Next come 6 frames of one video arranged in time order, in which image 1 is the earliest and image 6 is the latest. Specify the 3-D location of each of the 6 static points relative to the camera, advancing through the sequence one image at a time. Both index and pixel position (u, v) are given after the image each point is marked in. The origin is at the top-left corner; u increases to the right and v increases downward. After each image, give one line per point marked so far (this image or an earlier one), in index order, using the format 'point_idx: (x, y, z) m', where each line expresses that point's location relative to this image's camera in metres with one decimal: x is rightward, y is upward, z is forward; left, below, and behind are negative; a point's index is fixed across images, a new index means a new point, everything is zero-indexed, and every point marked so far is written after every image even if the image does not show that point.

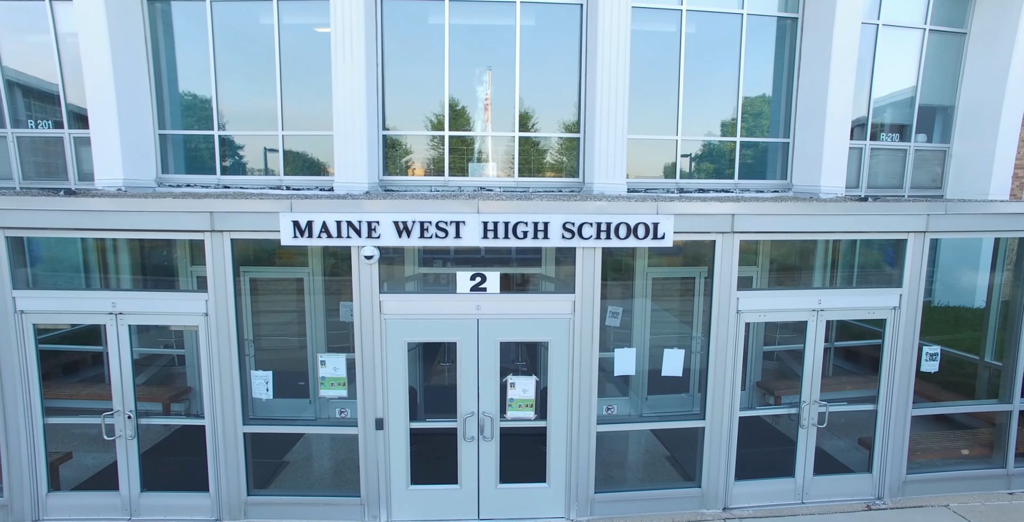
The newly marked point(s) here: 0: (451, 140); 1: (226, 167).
0: (-1.0, +2.0, +9.6) m
1: (-4.8, +1.6, +9.8) m
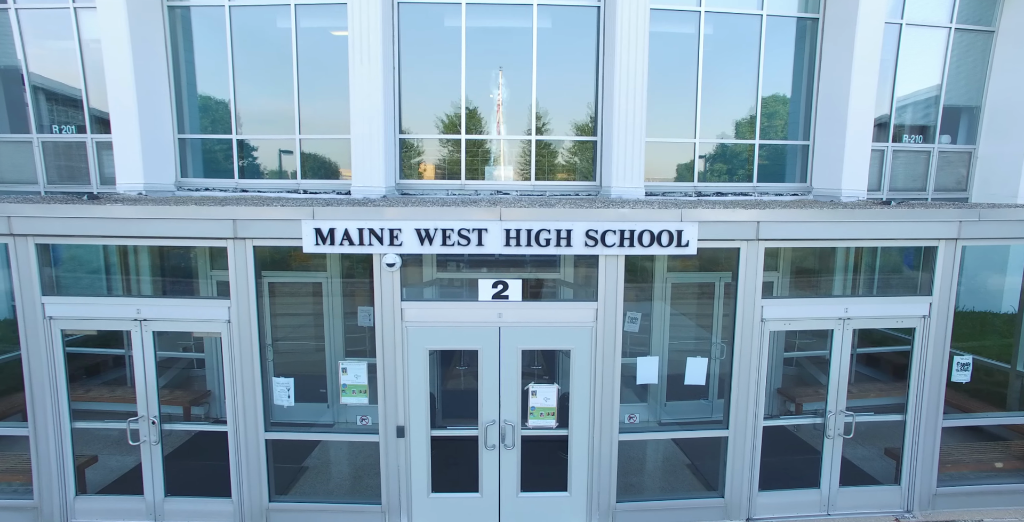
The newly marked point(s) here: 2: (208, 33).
0: (-0.8, +1.9, +9.6) m
1: (-4.5, +1.5, +9.8) m
2: (-5.0, +3.7, +9.6) m
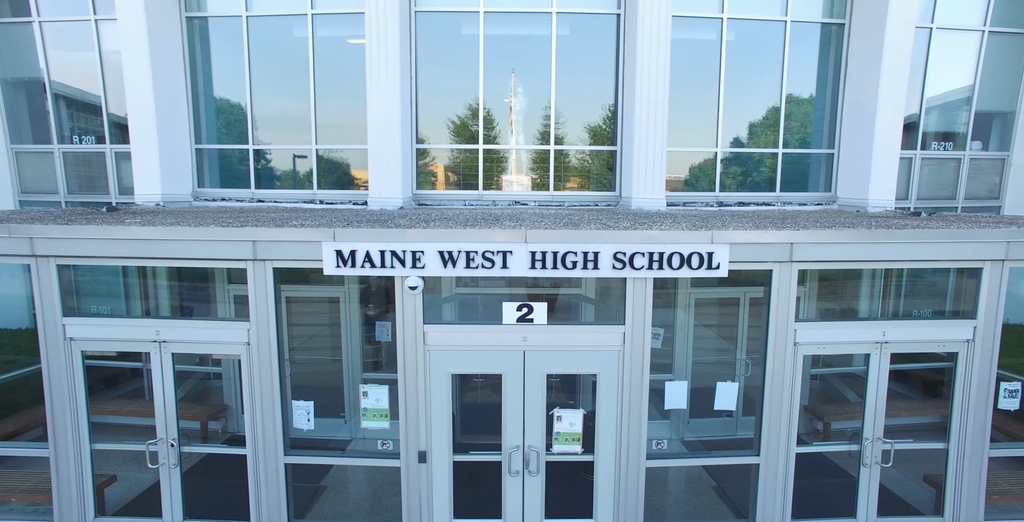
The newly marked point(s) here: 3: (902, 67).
0: (-0.5, +1.8, +9.5) m
1: (-4.2, +1.3, +9.8) m
2: (-4.7, +3.6, +9.6) m
3: (+5.8, +2.9, +8.7) m
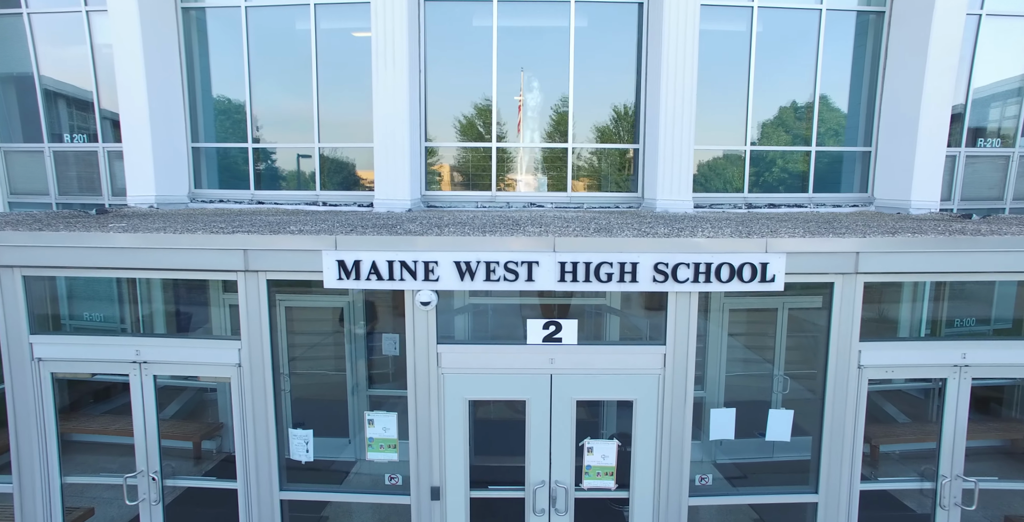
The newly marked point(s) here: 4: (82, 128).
0: (-0.2, +1.7, +8.9) m
1: (-4.0, +1.3, +9.2) m
2: (-4.5, +3.5, +9.0) m
3: (+6.0, +2.8, +8.0) m
4: (-7.0, +2.2, +9.5) m
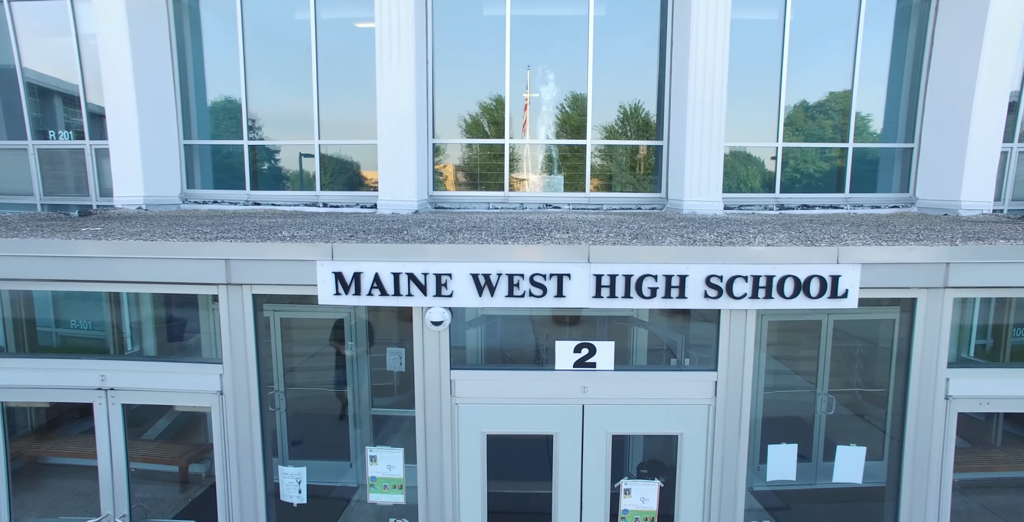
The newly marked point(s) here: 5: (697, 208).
0: (0.0, +1.6, +8.3) m
1: (-3.8, +1.2, +8.6) m
2: (-4.3, +3.4, +8.4) m
3: (+6.2, +2.7, +7.4) m
4: (-6.8, +2.1, +8.9) m
5: (+2.4, +0.7, +7.7) m
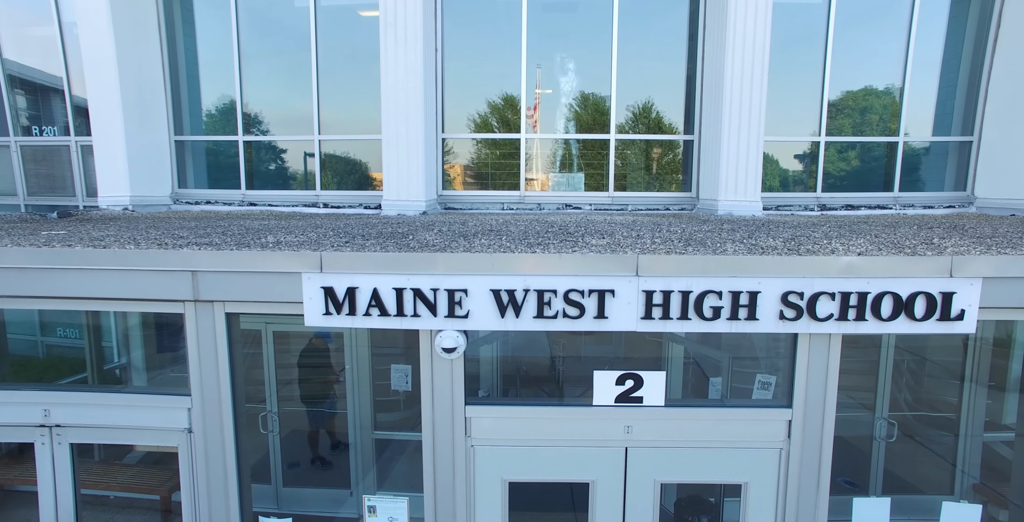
0: (+0.2, +1.5, +7.6) m
1: (-3.6, +1.1, +8.0) m
2: (-4.0, +3.3, +7.8) m
3: (+6.4, +2.6, +6.6) m
4: (-6.6, +2.0, +8.3) m
5: (+2.6, +0.6, +7.0) m
